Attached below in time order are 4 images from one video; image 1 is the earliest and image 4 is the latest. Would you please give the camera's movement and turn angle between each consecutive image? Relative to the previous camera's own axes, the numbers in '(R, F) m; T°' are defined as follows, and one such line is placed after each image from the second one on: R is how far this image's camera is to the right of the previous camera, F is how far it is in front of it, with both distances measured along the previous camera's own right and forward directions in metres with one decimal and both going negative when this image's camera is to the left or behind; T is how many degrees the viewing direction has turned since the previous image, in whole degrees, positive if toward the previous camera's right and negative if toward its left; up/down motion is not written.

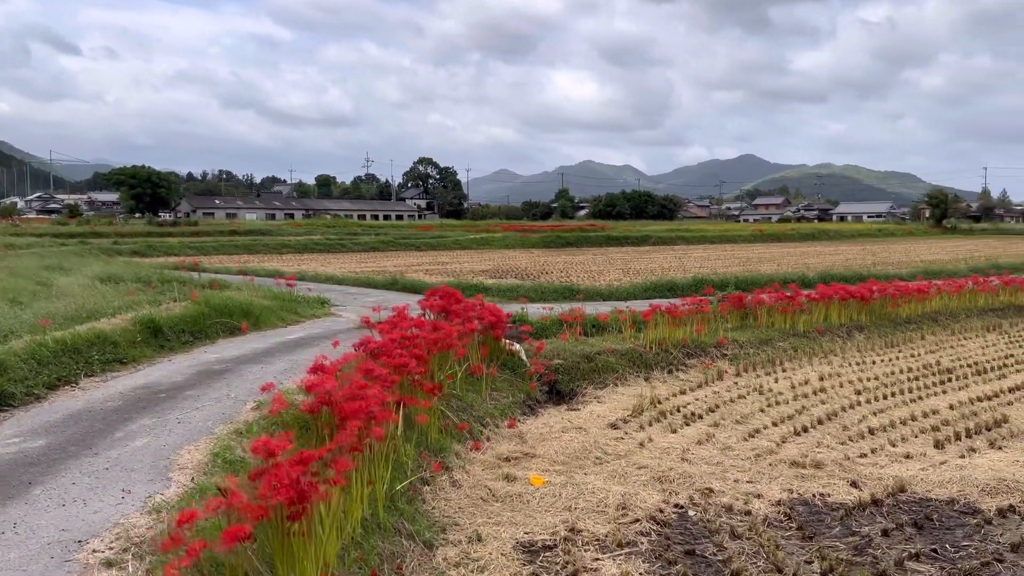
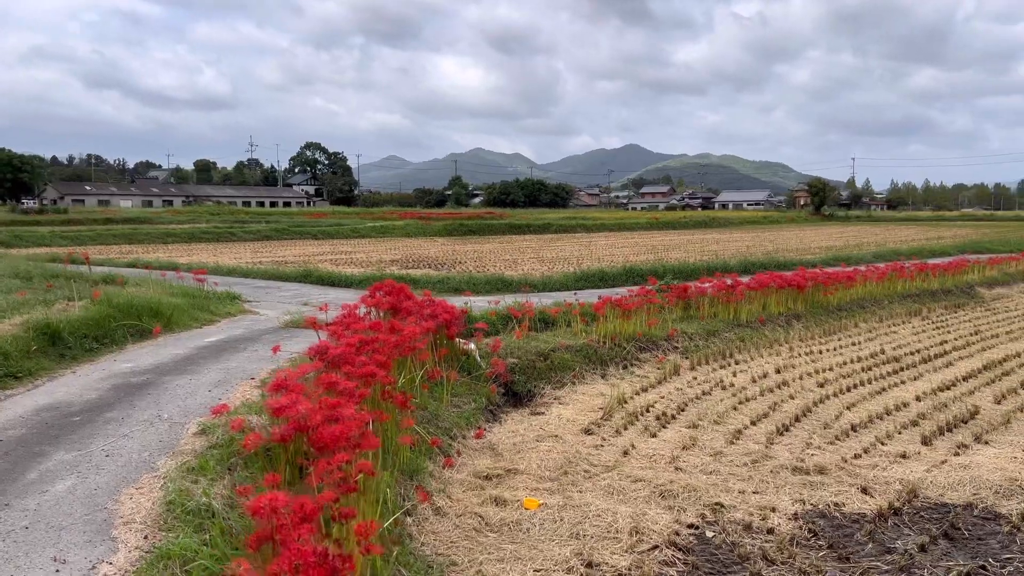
(-0.5, +0.6) m; +8°
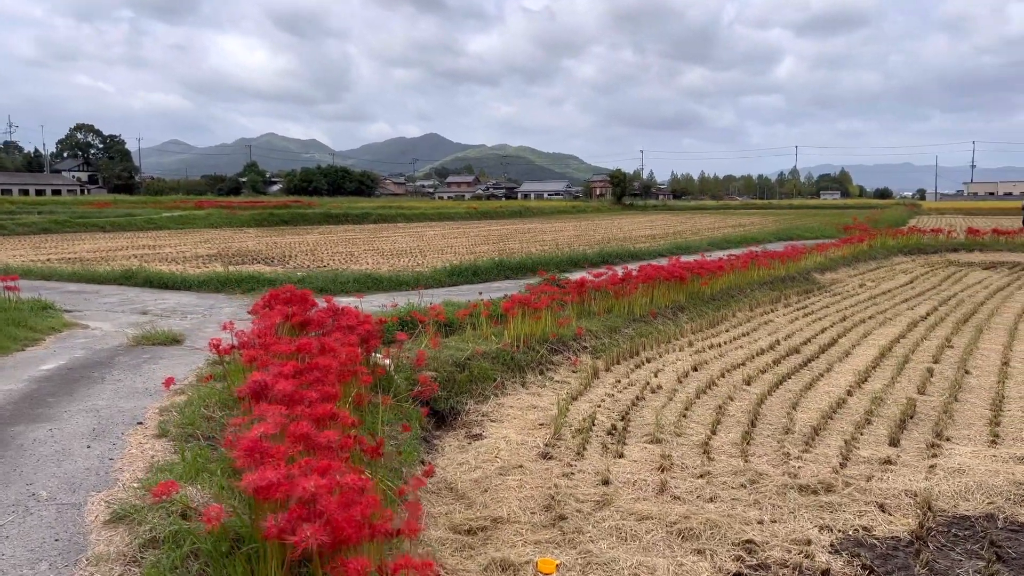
(-0.8, +0.9) m; +14°
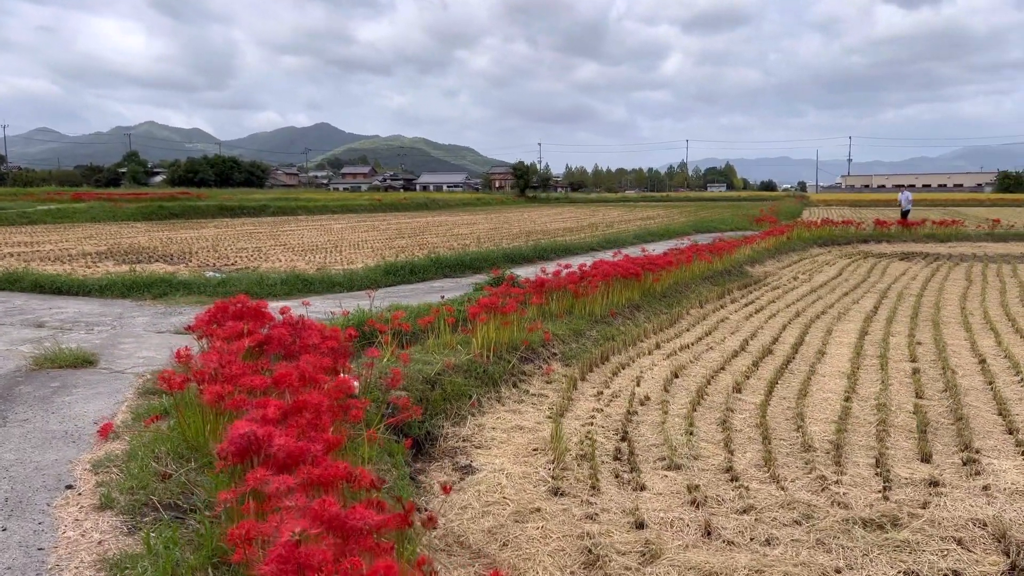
(-0.5, +0.7) m; +7°
